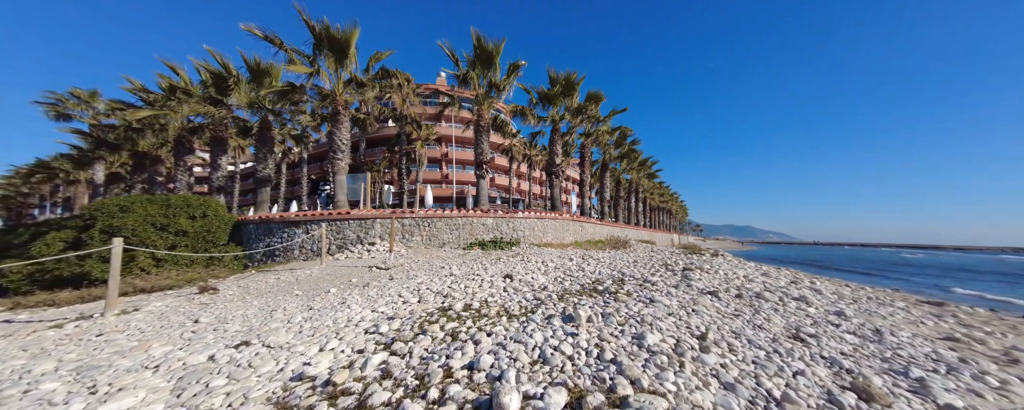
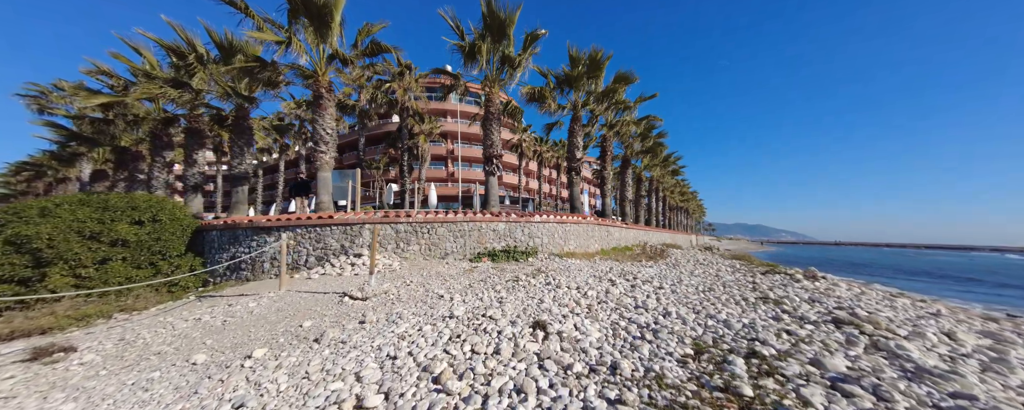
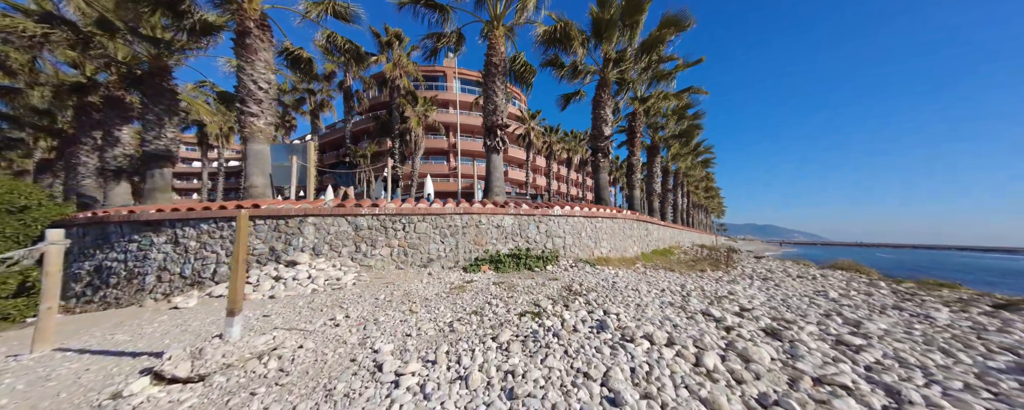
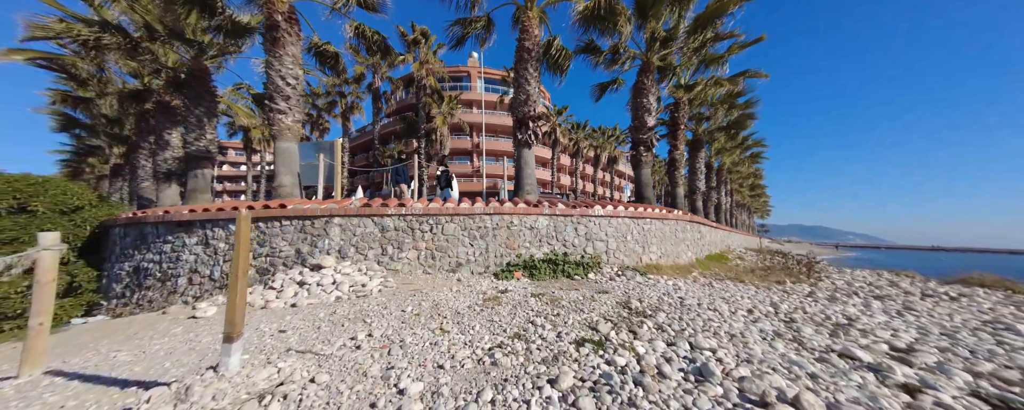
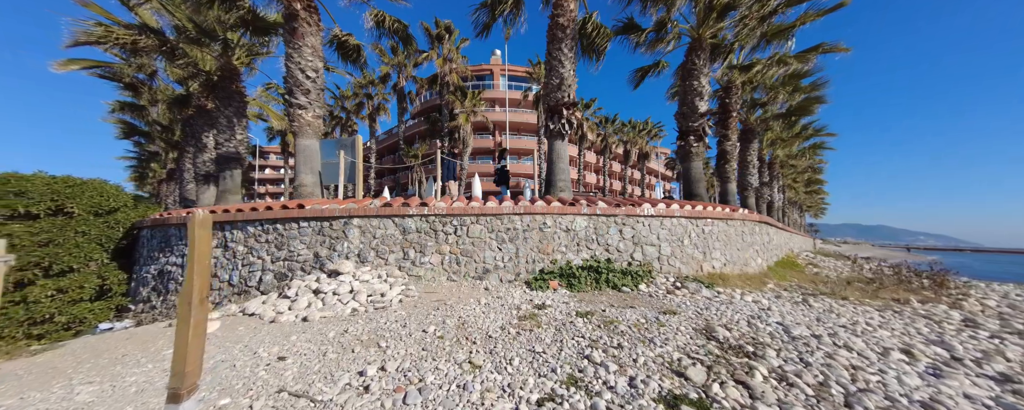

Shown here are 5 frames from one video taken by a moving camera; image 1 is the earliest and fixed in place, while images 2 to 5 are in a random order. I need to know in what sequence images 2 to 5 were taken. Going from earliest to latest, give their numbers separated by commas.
2, 3, 4, 5
